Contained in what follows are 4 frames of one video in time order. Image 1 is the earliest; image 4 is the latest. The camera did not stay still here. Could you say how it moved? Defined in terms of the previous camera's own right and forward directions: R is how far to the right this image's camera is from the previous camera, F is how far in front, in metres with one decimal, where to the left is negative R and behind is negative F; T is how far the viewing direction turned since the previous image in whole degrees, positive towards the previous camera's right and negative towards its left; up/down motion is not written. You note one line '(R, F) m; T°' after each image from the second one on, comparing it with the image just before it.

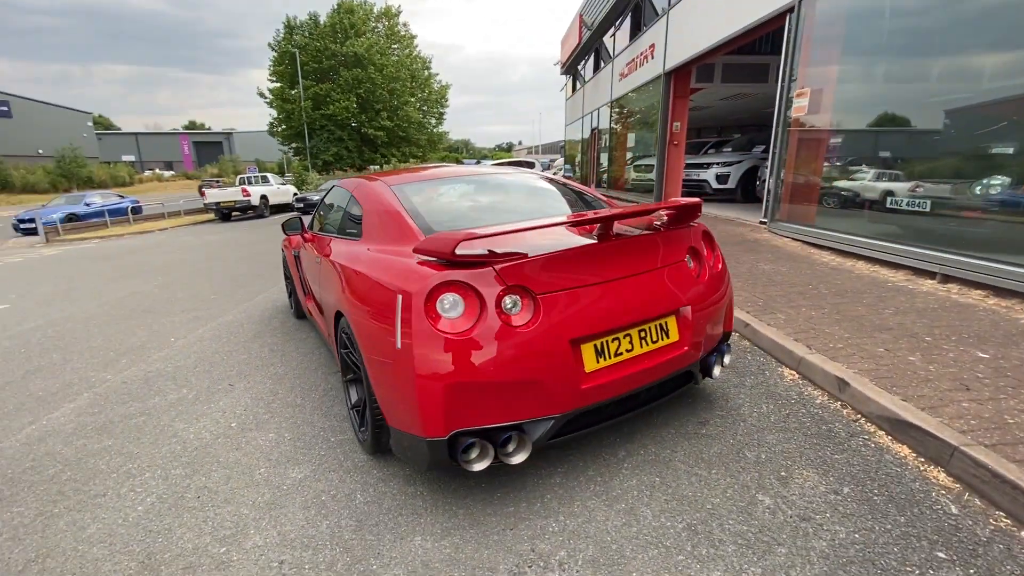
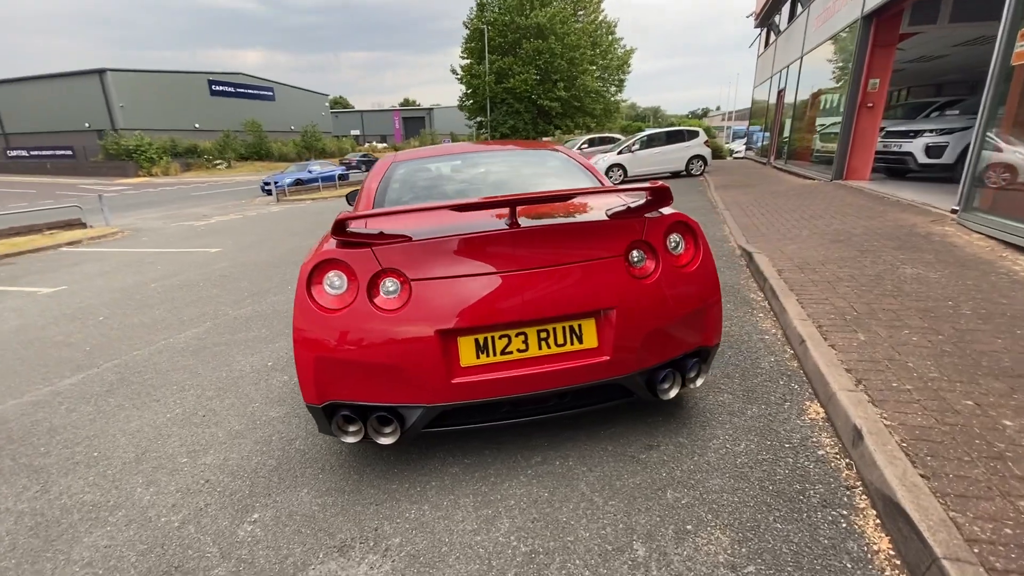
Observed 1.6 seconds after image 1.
(+1.2, +0.3) m; -21°
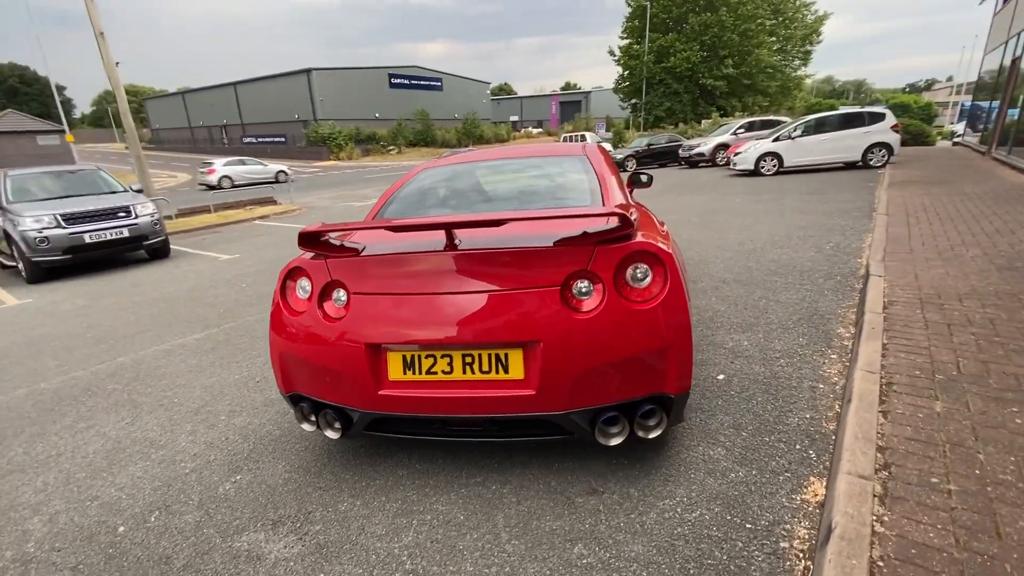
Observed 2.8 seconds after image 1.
(+0.9, +0.2) m; -18°
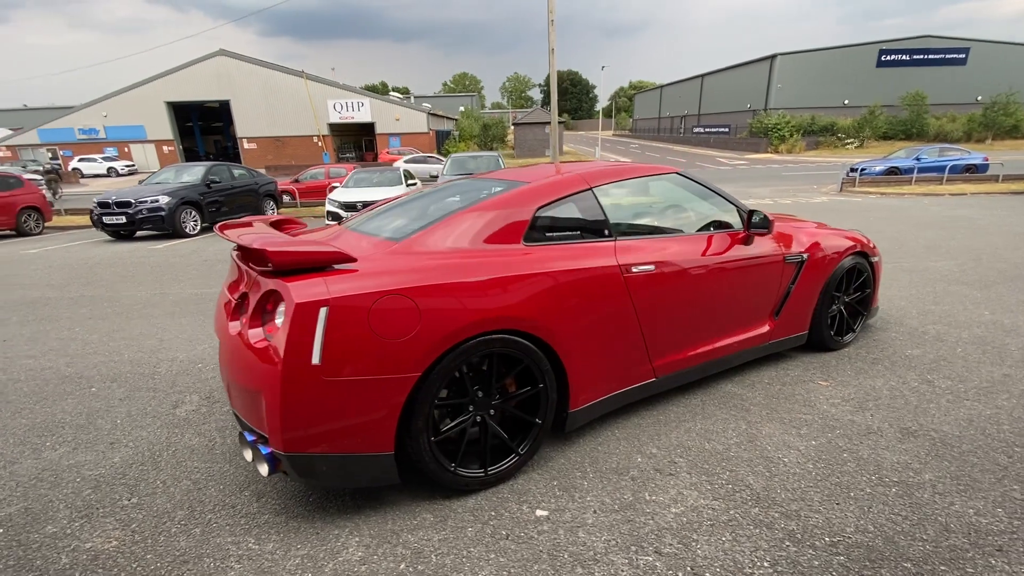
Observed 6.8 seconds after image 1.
(+2.6, +1.4) m; -48°
